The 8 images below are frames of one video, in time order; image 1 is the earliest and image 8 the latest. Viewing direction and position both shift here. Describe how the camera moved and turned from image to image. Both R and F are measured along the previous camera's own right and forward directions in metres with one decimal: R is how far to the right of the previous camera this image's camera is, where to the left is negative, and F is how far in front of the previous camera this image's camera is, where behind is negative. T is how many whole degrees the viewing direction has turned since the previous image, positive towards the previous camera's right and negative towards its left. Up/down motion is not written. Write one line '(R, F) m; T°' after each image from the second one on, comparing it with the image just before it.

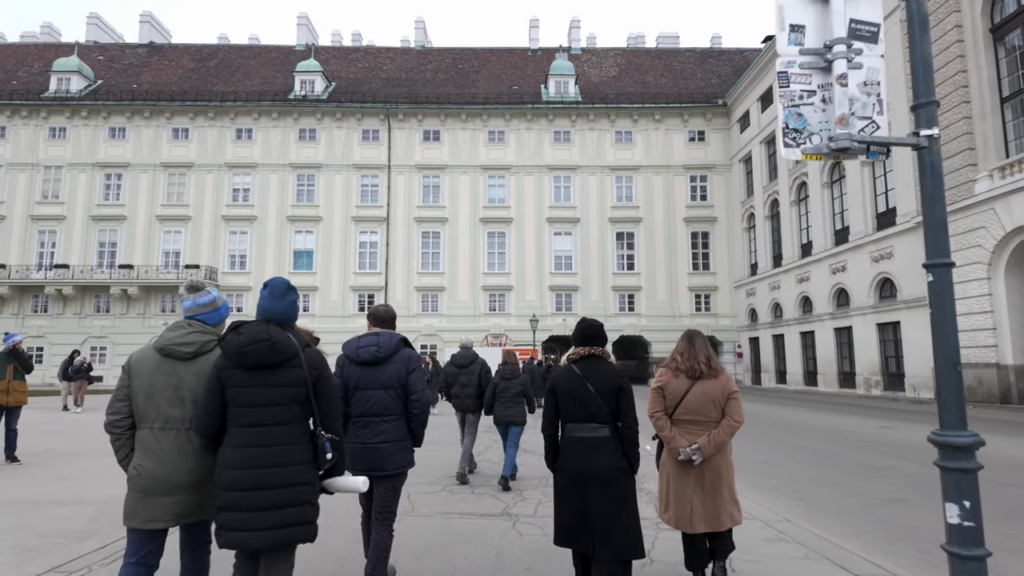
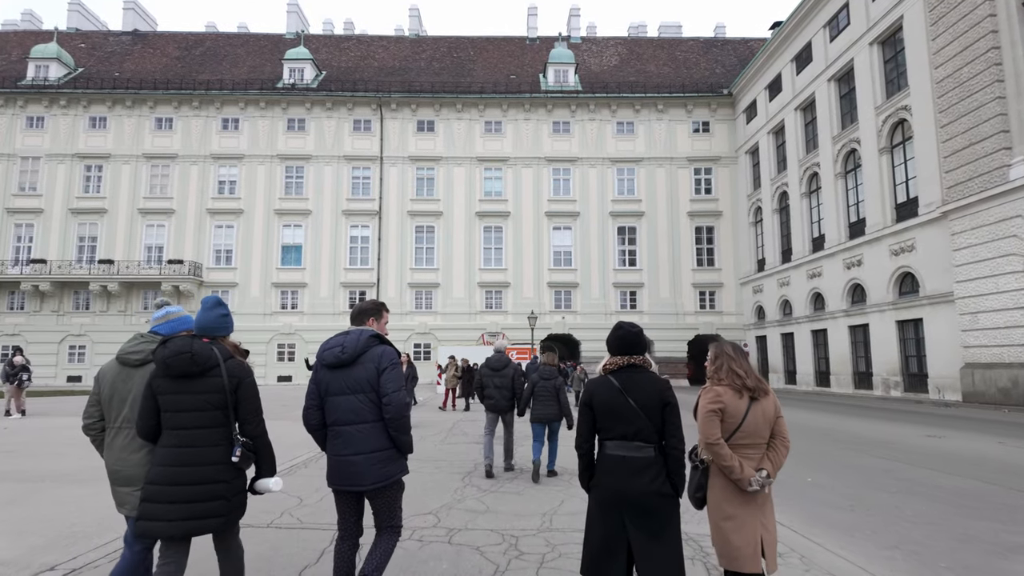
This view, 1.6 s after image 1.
(0.0, +1.4) m; 0°
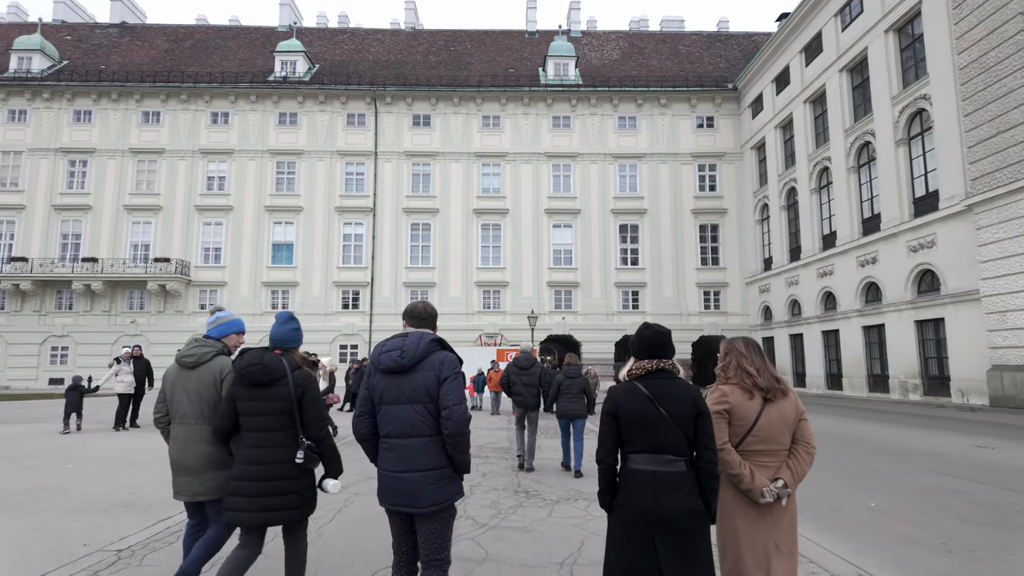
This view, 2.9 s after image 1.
(-0.1, +1.1) m; 0°
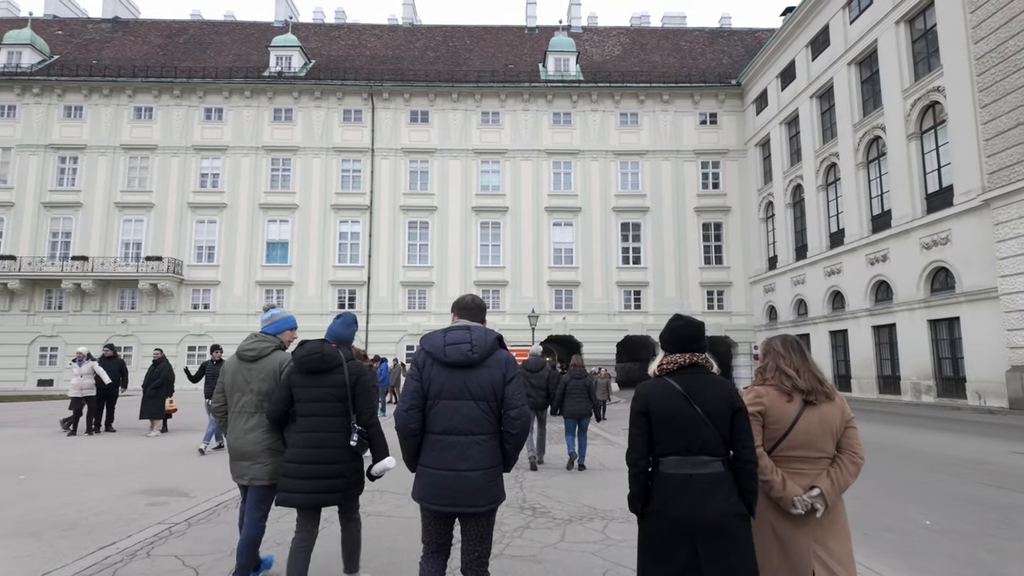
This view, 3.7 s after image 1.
(0.0, +0.7) m; 0°
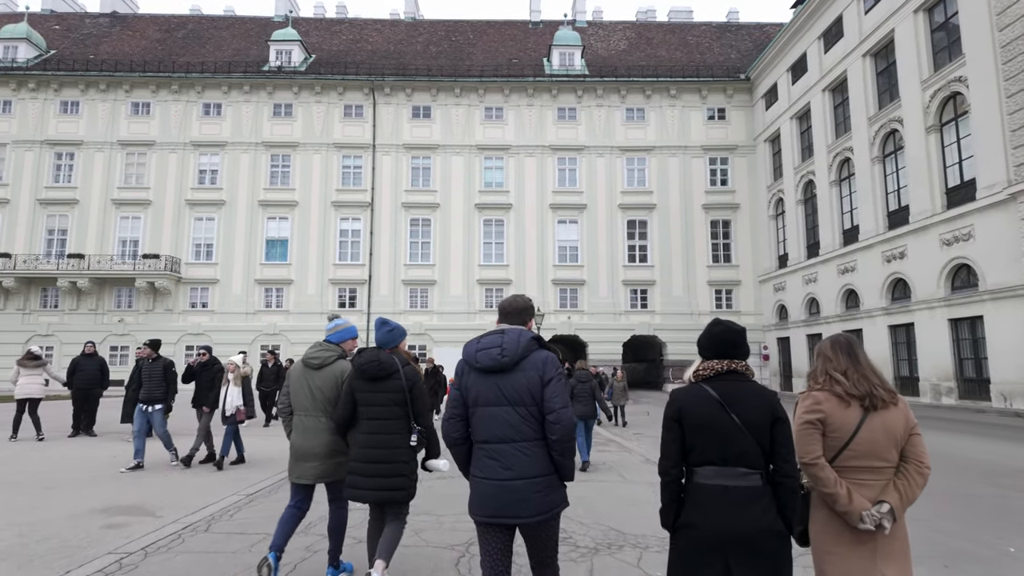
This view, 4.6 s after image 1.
(-0.1, +0.7) m; 0°
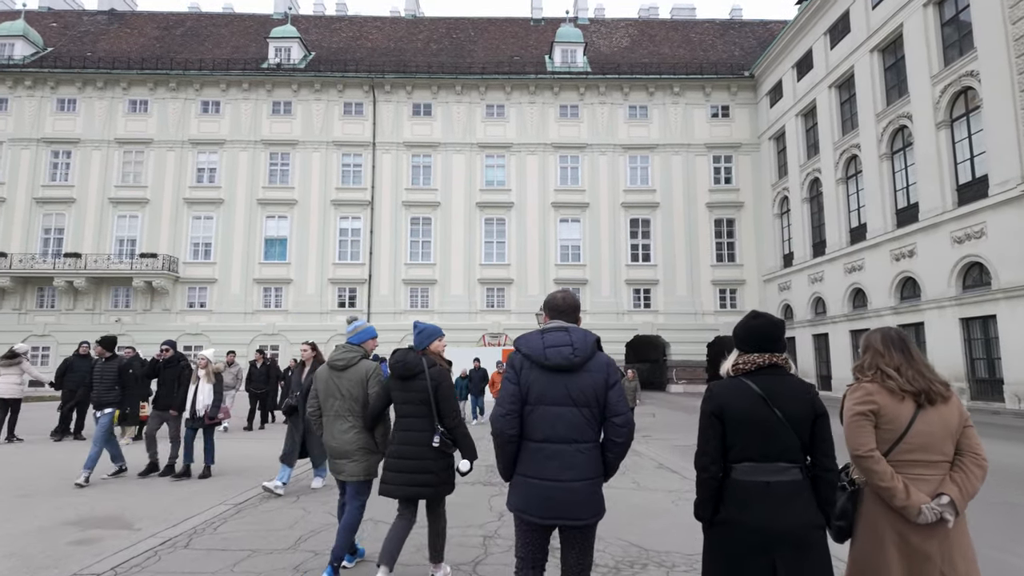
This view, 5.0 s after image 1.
(-0.1, +0.4) m; 0°
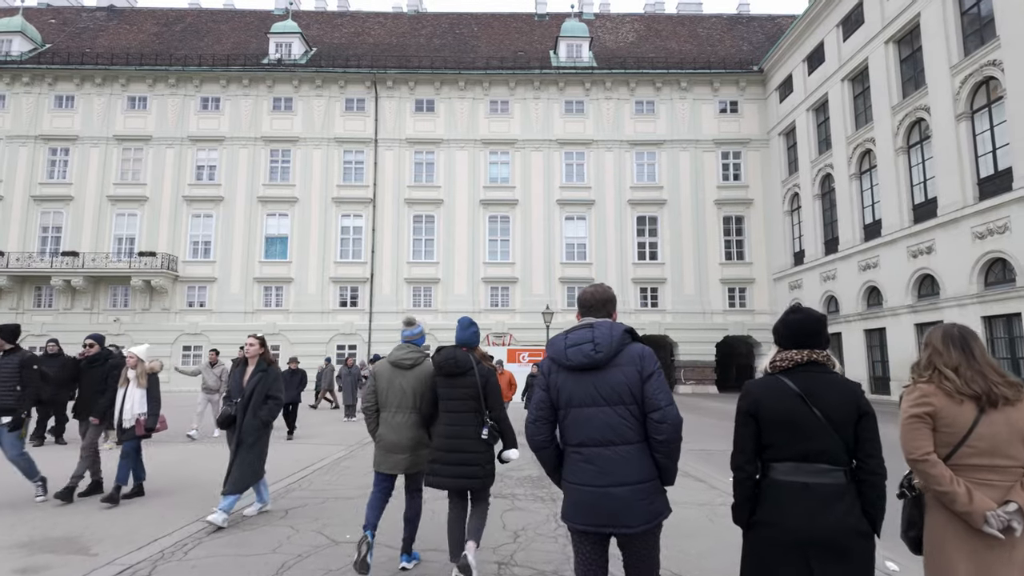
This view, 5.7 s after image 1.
(-0.1, +0.6) m; 0°
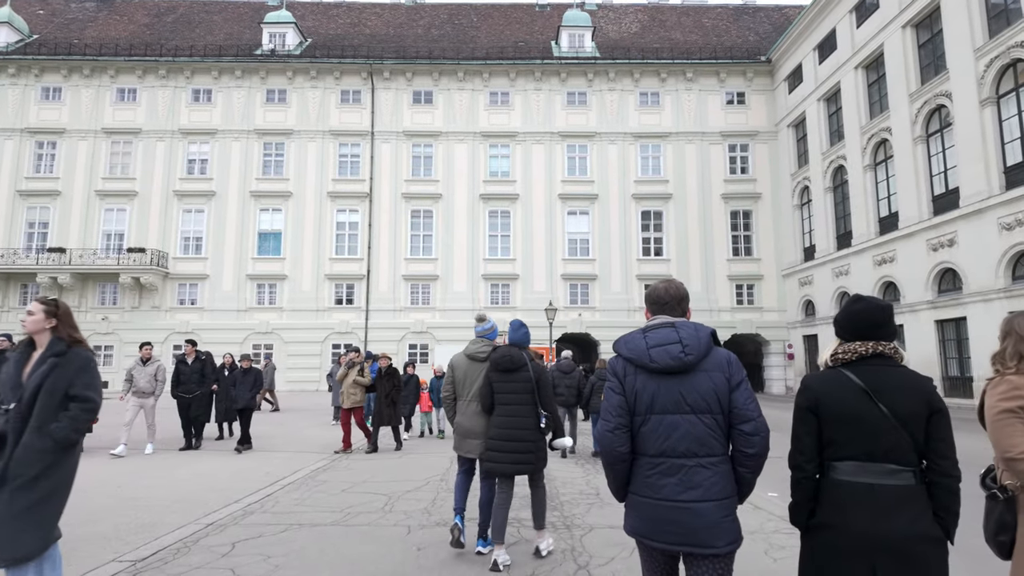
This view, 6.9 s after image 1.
(0.0, +1.0) m; 0°
